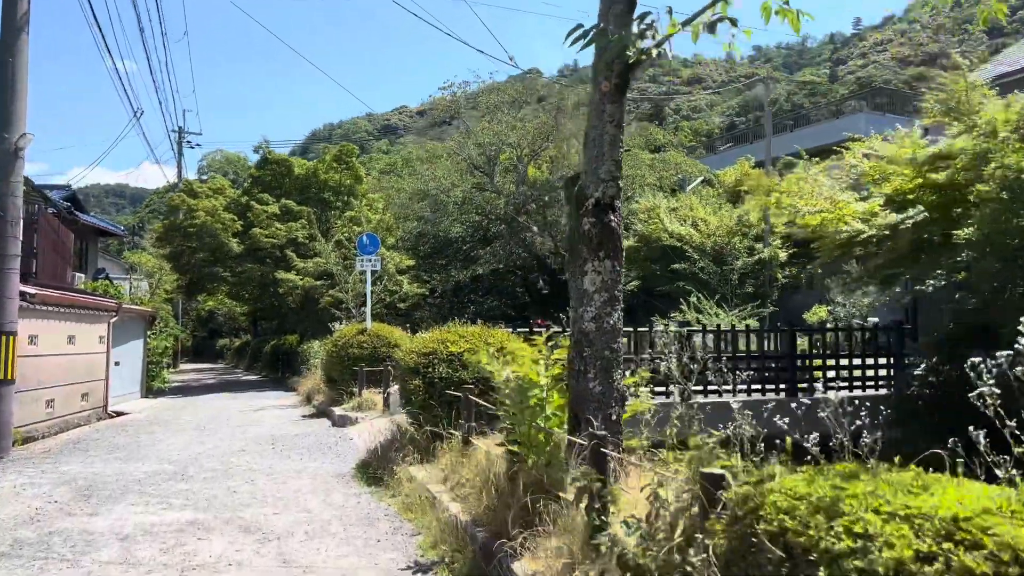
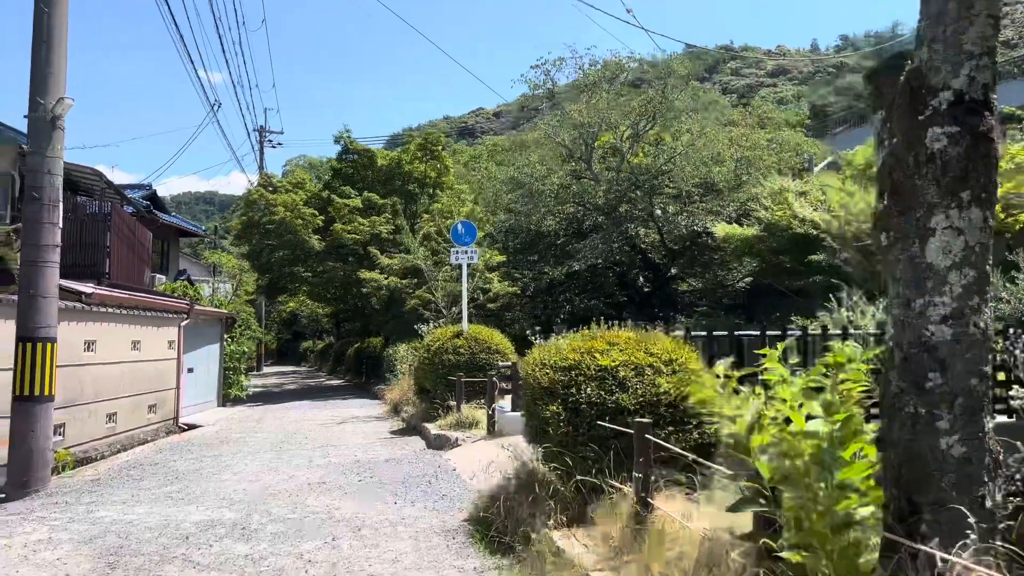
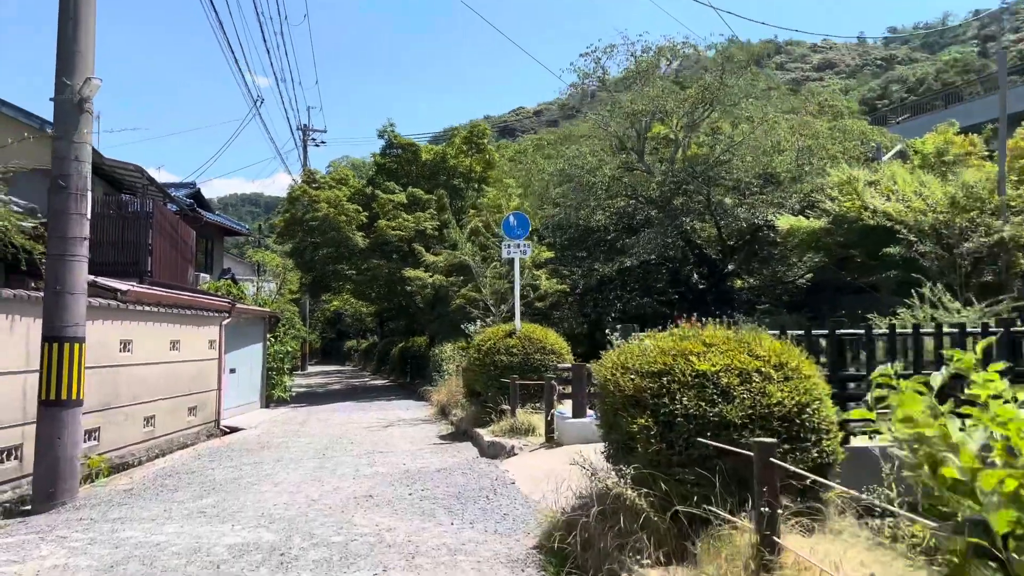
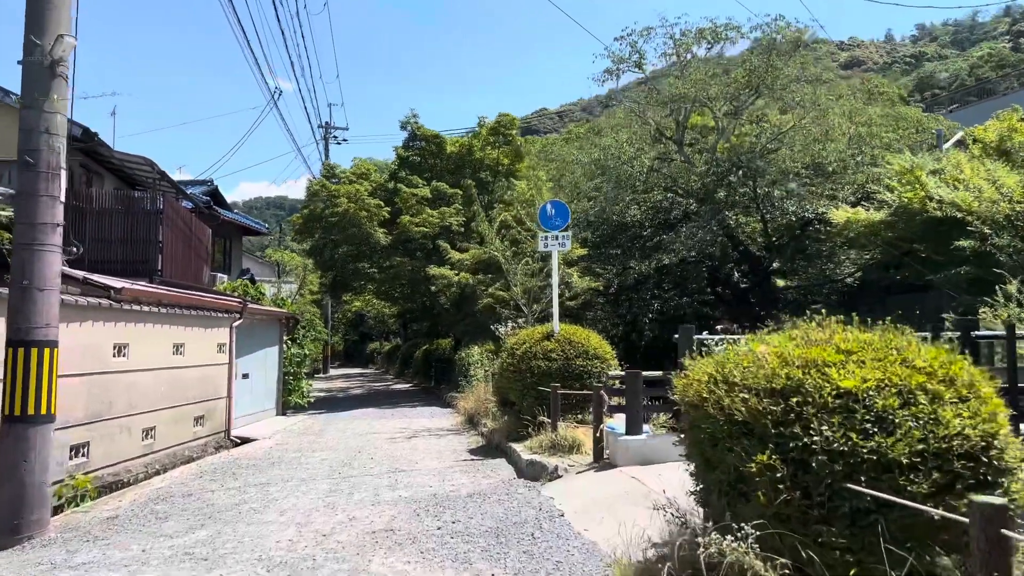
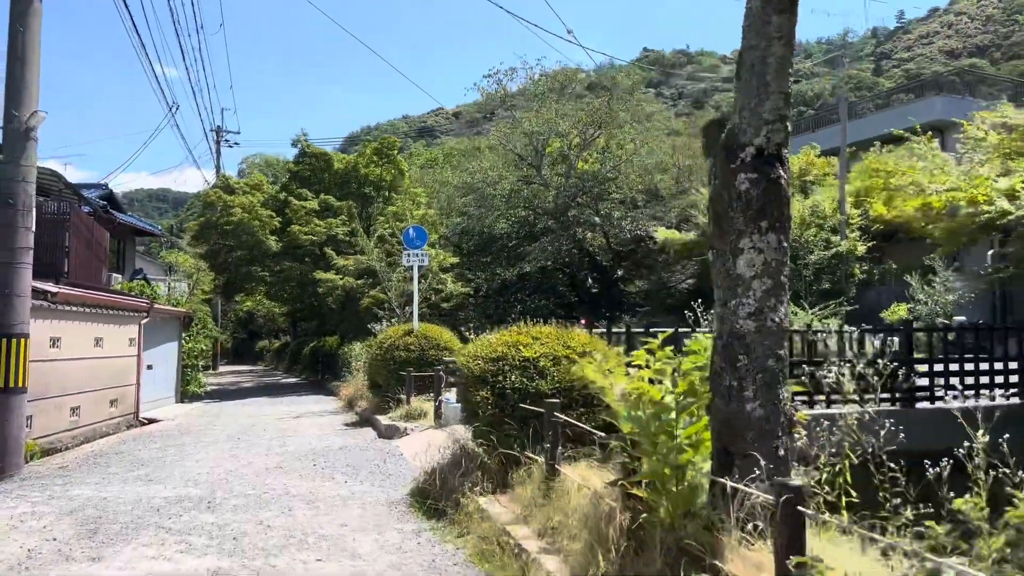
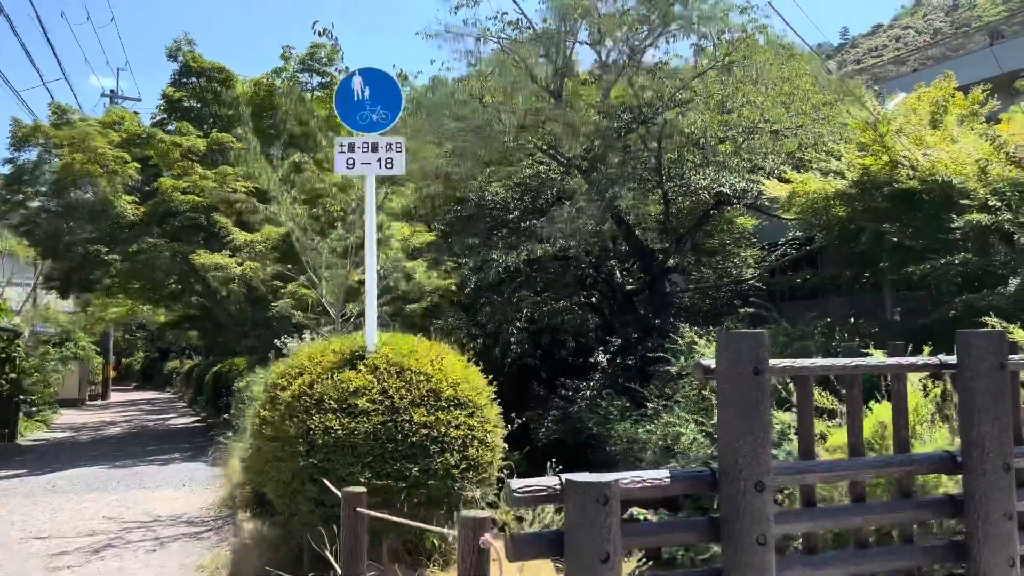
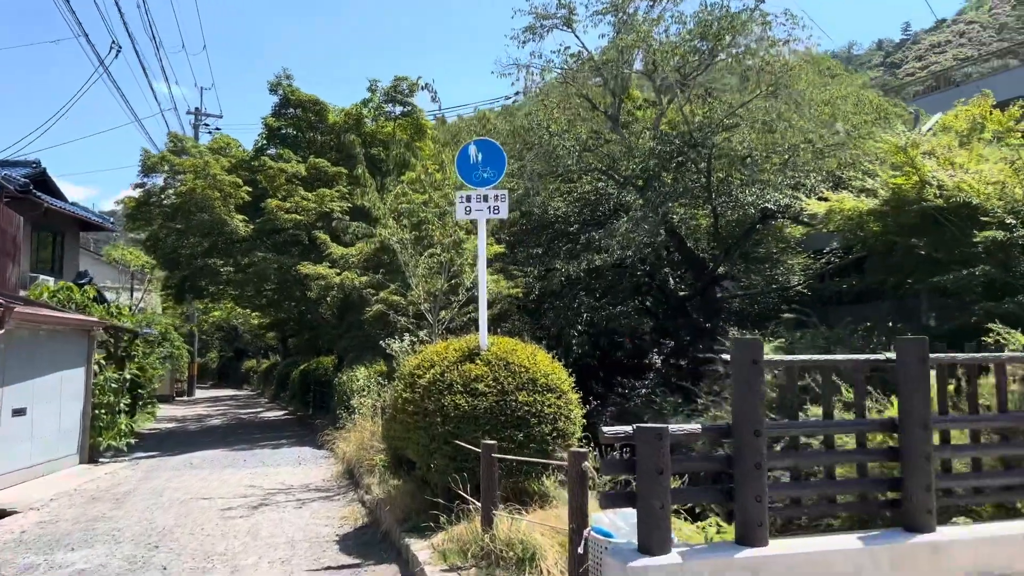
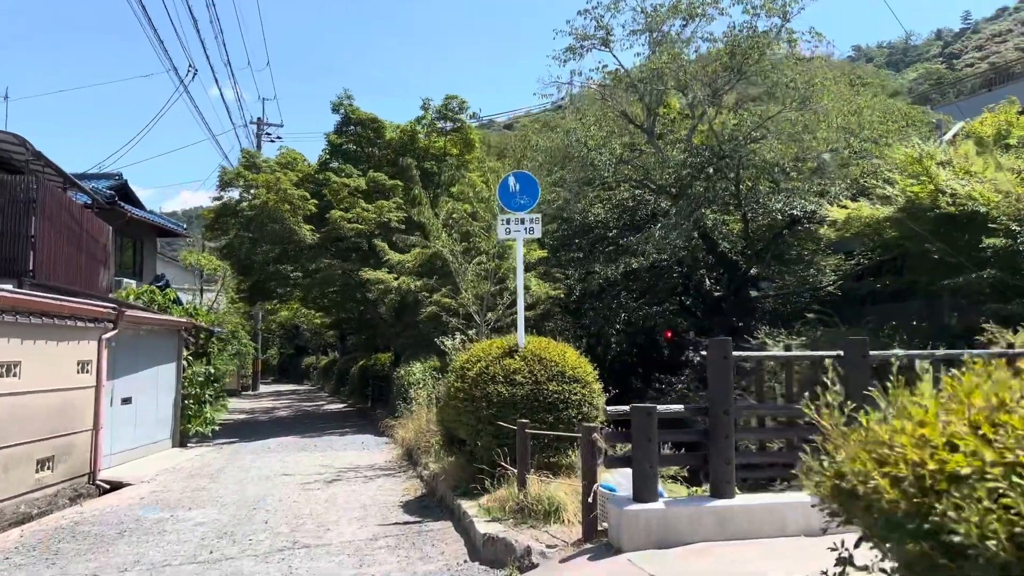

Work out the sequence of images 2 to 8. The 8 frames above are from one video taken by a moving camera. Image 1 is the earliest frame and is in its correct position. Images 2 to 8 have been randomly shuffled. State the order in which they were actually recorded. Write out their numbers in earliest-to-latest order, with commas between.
5, 2, 3, 4, 8, 7, 6
